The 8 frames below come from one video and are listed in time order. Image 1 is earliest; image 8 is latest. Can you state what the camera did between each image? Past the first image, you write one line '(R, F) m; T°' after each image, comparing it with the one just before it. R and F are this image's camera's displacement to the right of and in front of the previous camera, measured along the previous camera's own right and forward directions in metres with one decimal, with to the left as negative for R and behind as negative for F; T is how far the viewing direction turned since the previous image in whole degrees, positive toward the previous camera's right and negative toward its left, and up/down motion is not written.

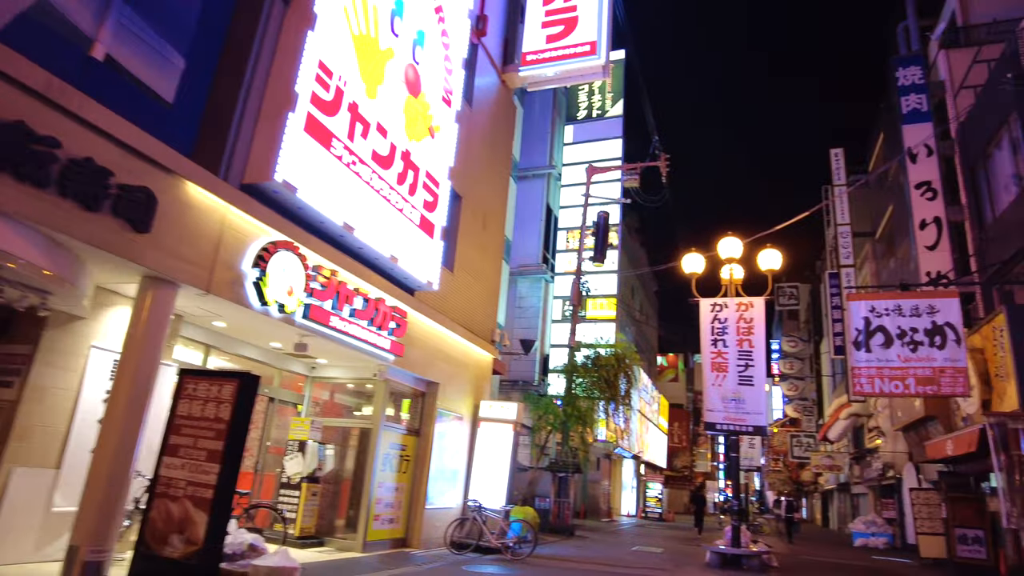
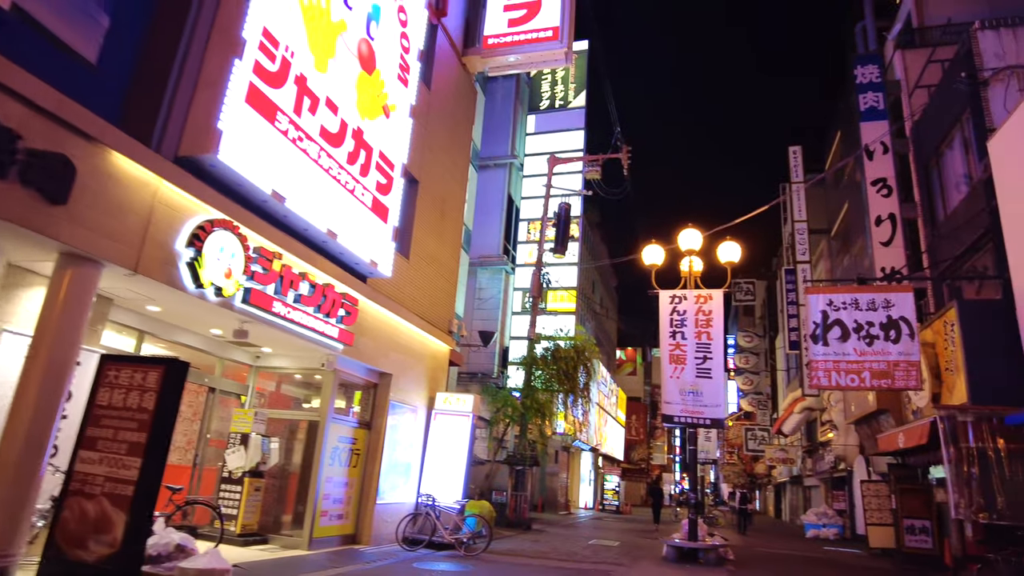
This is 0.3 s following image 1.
(+0.1, +0.3) m; +3°
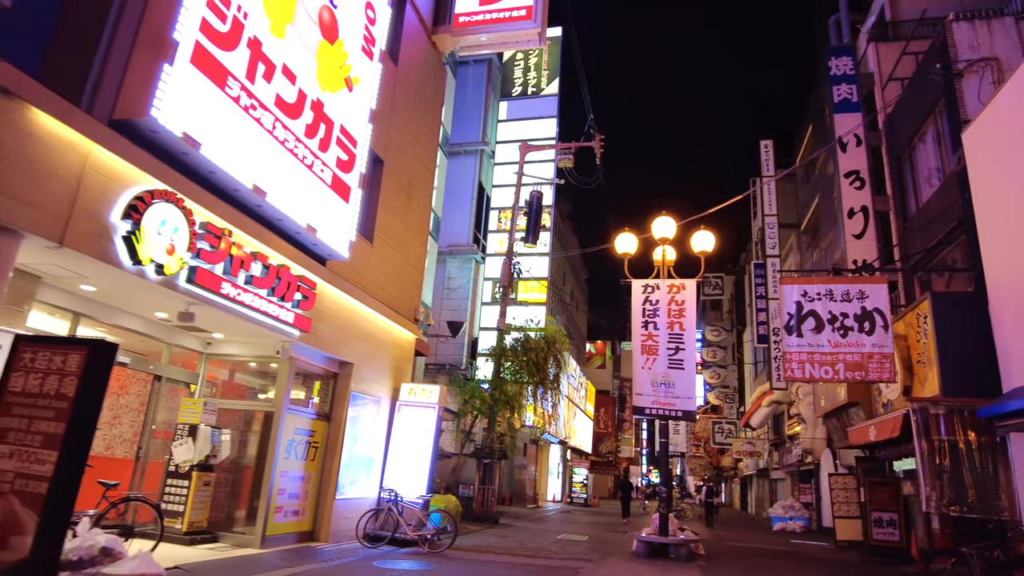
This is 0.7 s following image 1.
(0.0, +0.4) m; +3°
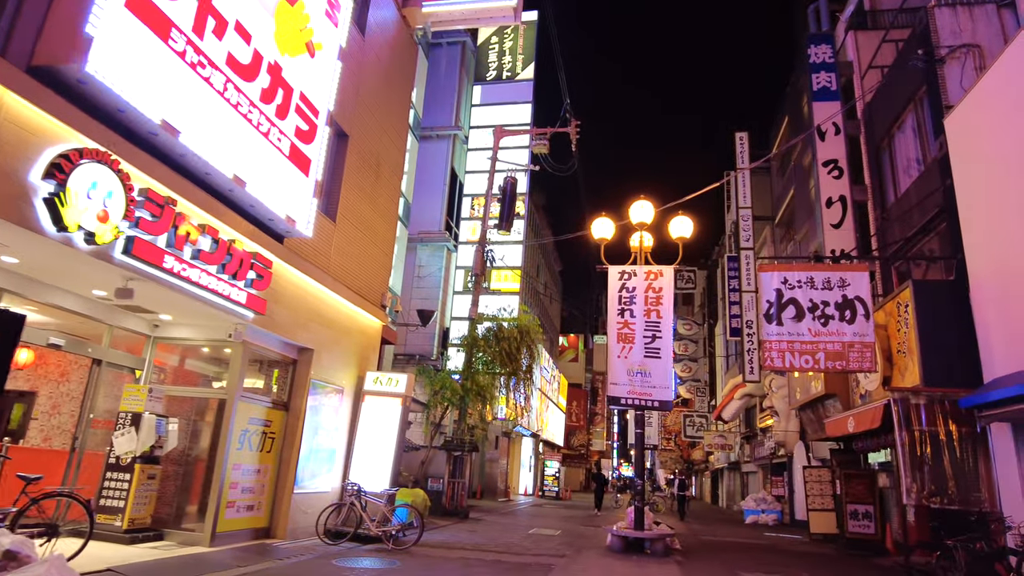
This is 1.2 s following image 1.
(0.0, +0.5) m; +2°
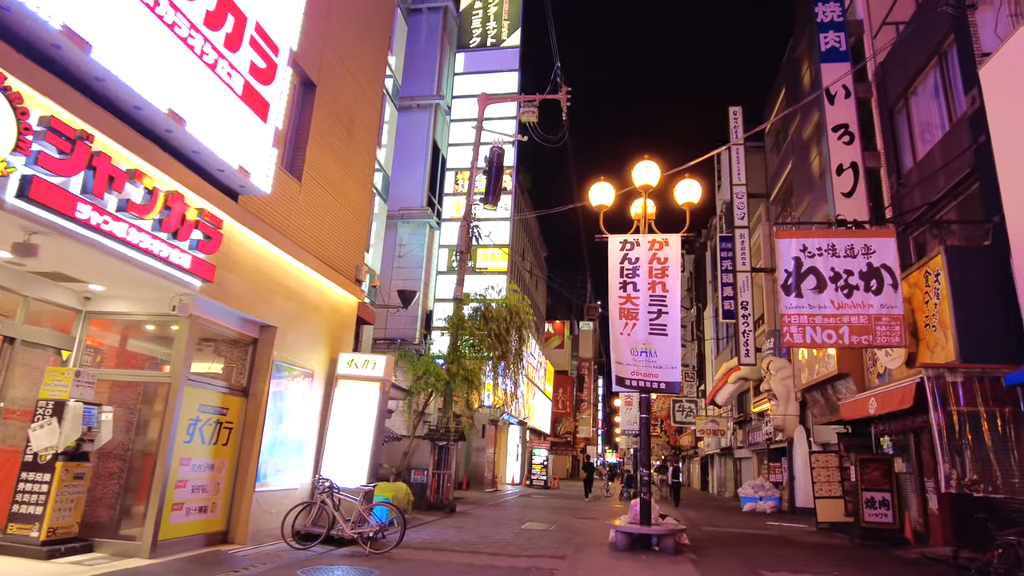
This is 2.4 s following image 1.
(-0.1, +1.2) m; +1°
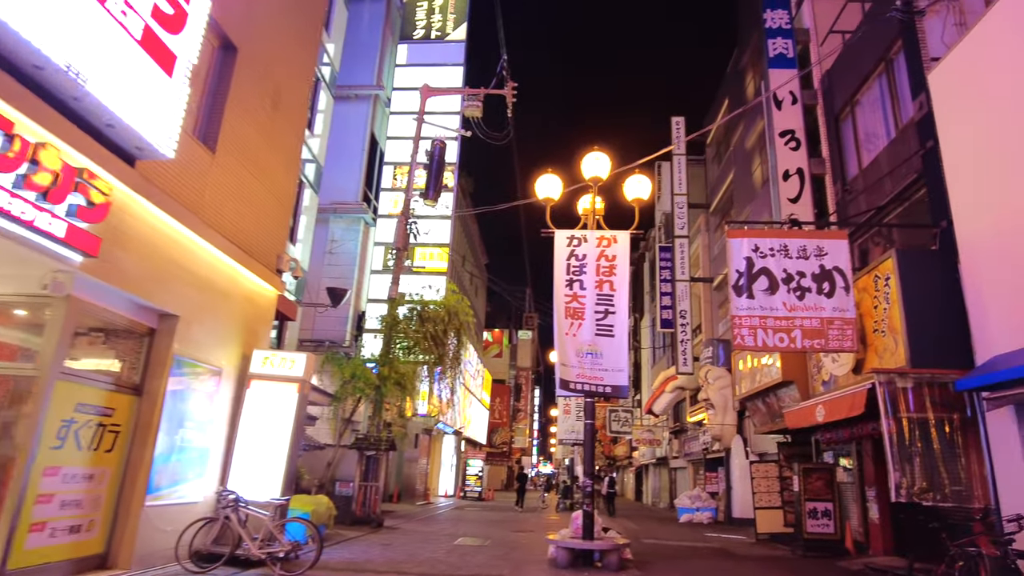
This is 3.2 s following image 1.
(0.0, +0.8) m; +5°
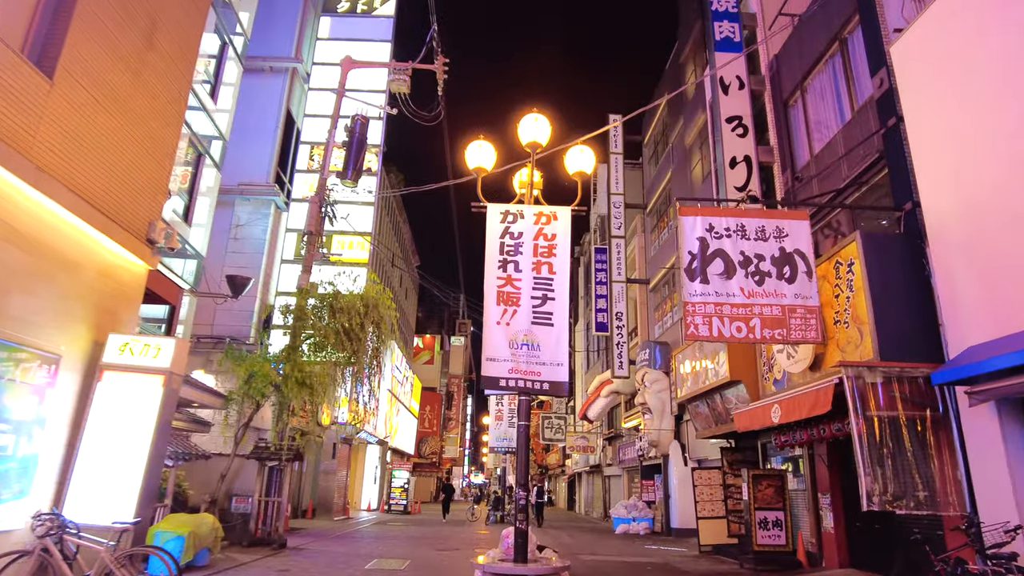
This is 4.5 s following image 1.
(+0.1, +1.4) m; +6°
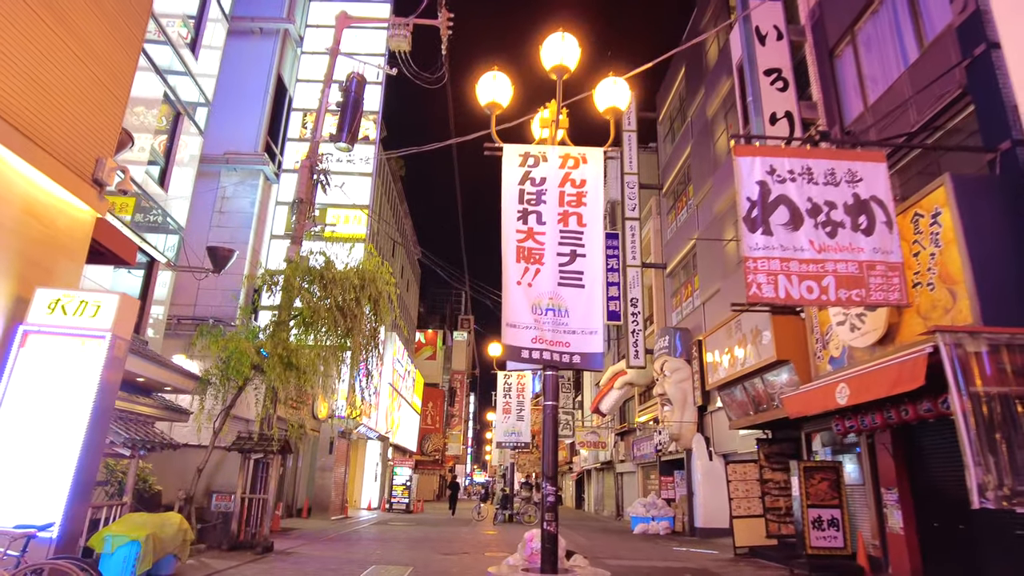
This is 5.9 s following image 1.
(-0.2, +1.4) m; 0°
